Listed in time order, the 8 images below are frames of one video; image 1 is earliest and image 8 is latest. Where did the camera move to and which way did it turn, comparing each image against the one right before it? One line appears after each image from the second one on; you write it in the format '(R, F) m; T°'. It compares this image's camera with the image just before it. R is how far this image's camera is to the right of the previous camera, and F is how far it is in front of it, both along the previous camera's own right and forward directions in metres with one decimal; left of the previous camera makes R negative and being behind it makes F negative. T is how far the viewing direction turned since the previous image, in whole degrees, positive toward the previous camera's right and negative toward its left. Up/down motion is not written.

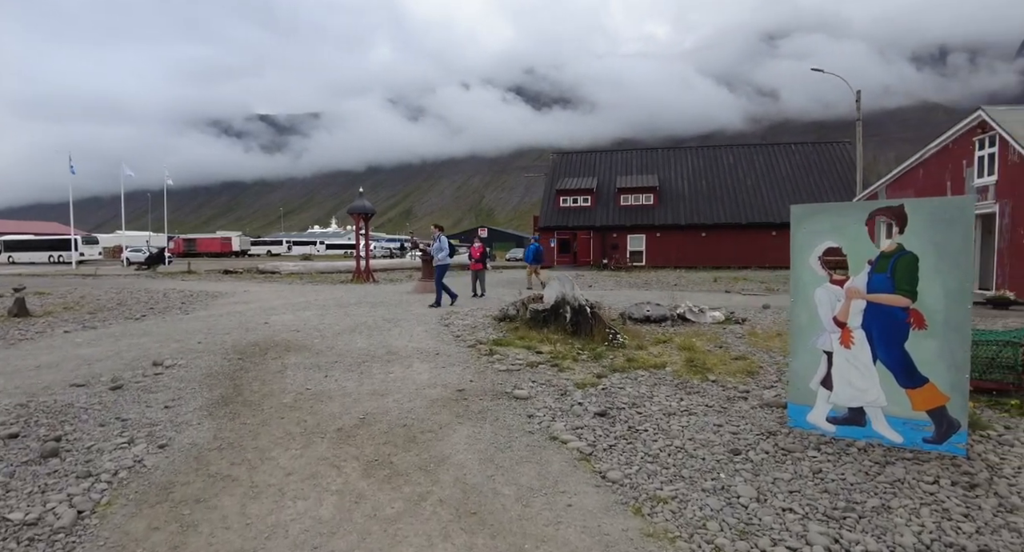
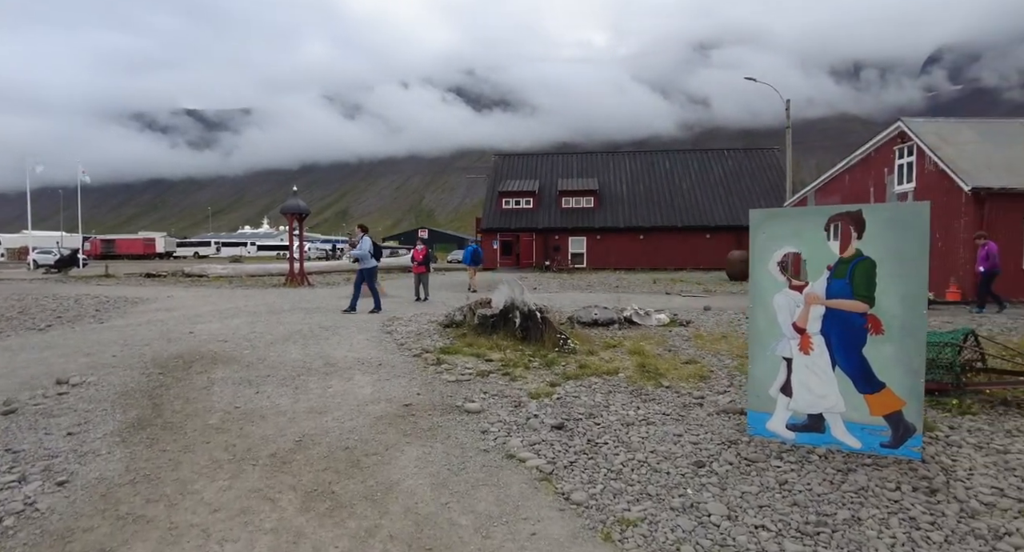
(-0.1, +0.3) m; +6°
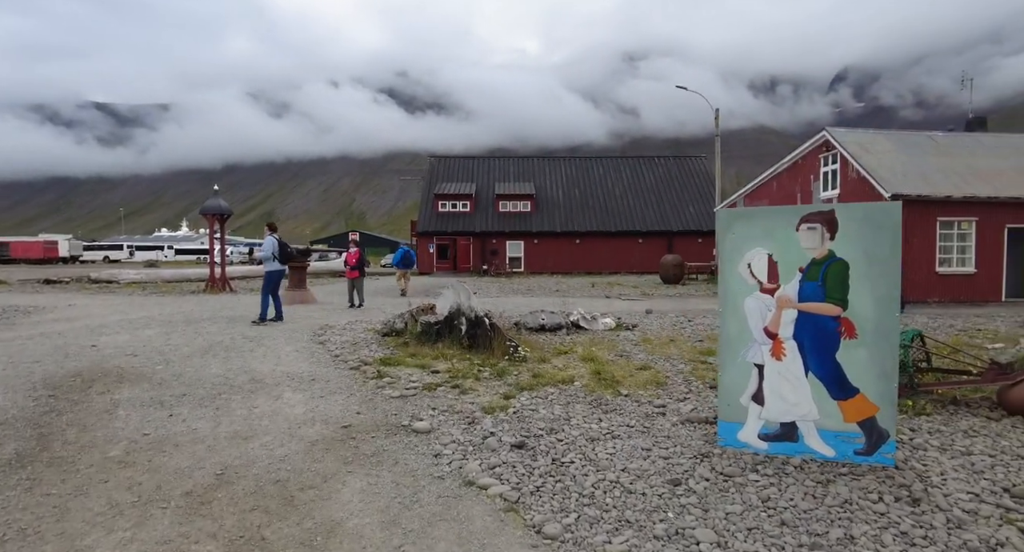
(-0.2, +0.5) m; +6°
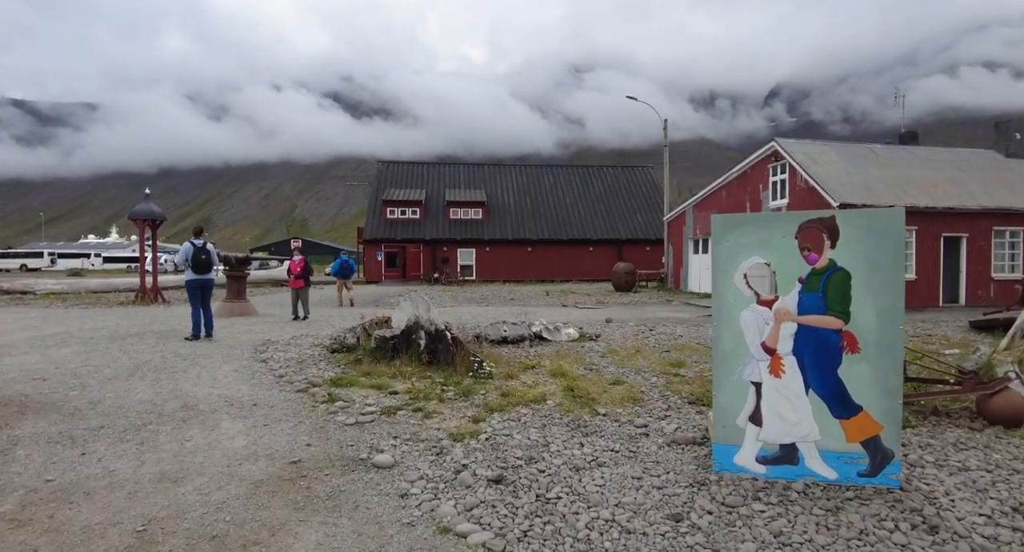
(-0.2, +0.5) m; +5°
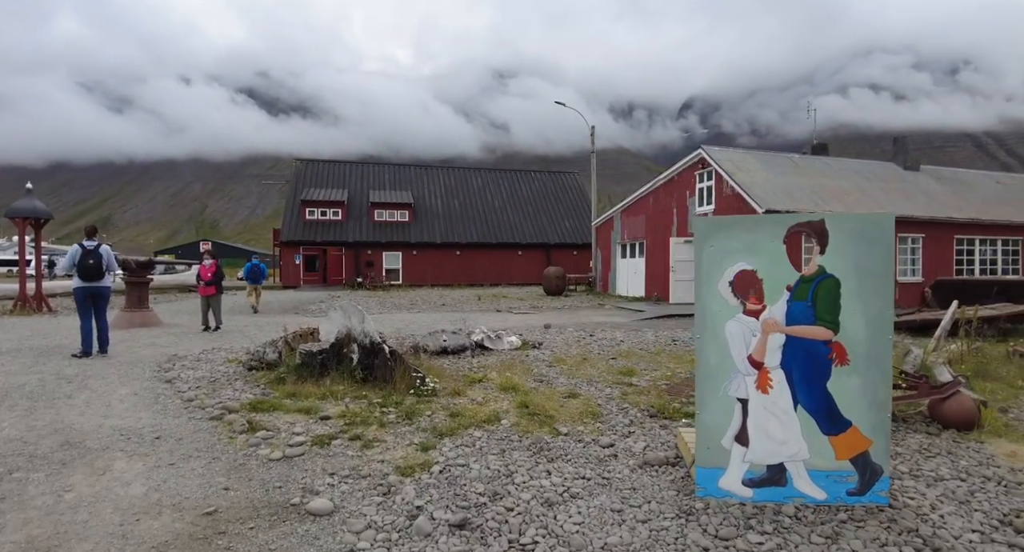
(-0.2, +0.6) m; +7°
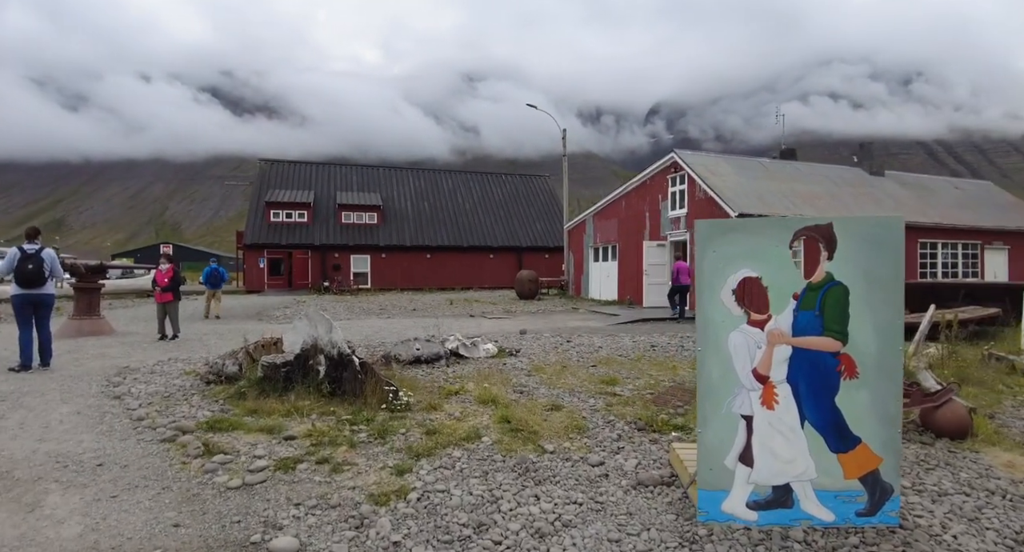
(-0.1, +0.3) m; +3°
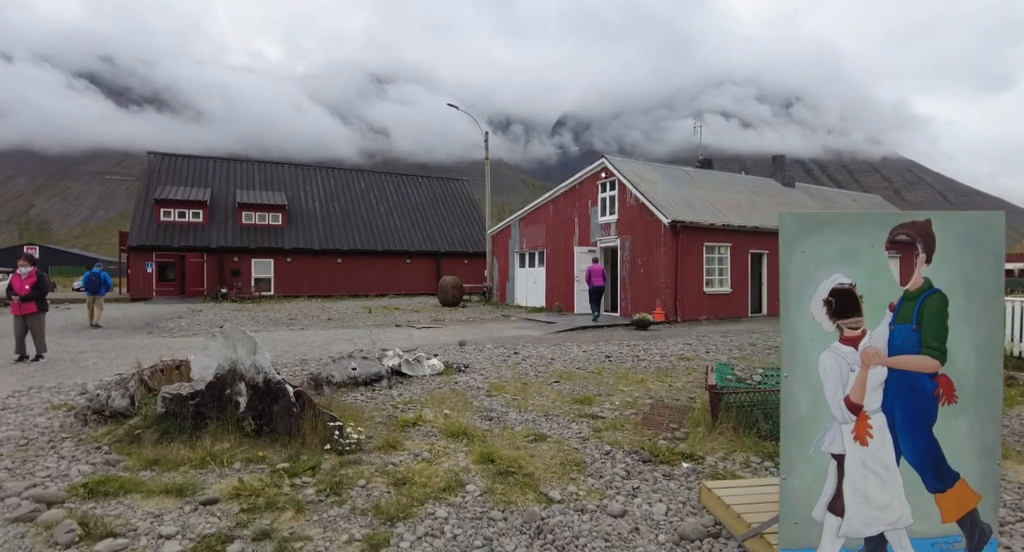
(-0.6, +1.1) m; +9°
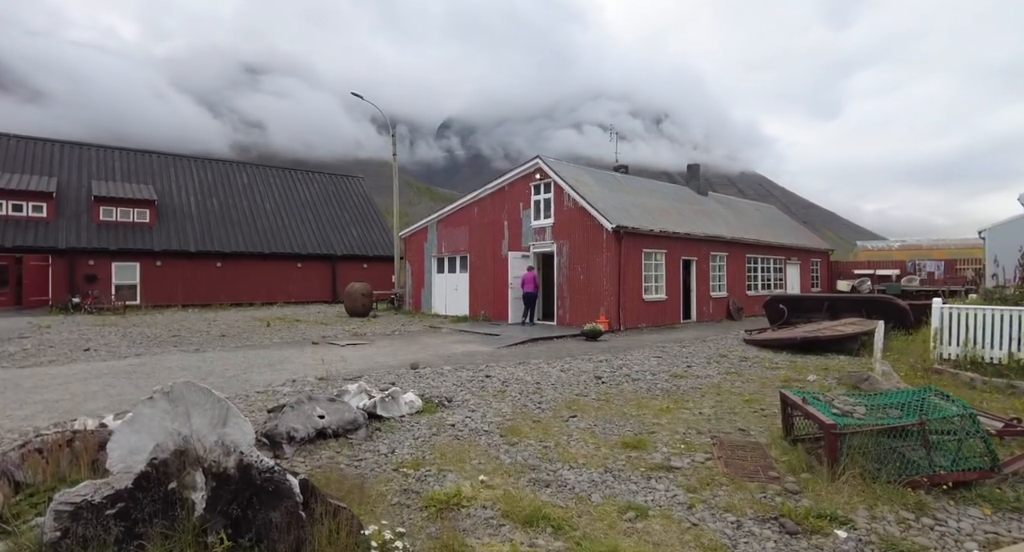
(-1.3, +1.7) m; +11°
